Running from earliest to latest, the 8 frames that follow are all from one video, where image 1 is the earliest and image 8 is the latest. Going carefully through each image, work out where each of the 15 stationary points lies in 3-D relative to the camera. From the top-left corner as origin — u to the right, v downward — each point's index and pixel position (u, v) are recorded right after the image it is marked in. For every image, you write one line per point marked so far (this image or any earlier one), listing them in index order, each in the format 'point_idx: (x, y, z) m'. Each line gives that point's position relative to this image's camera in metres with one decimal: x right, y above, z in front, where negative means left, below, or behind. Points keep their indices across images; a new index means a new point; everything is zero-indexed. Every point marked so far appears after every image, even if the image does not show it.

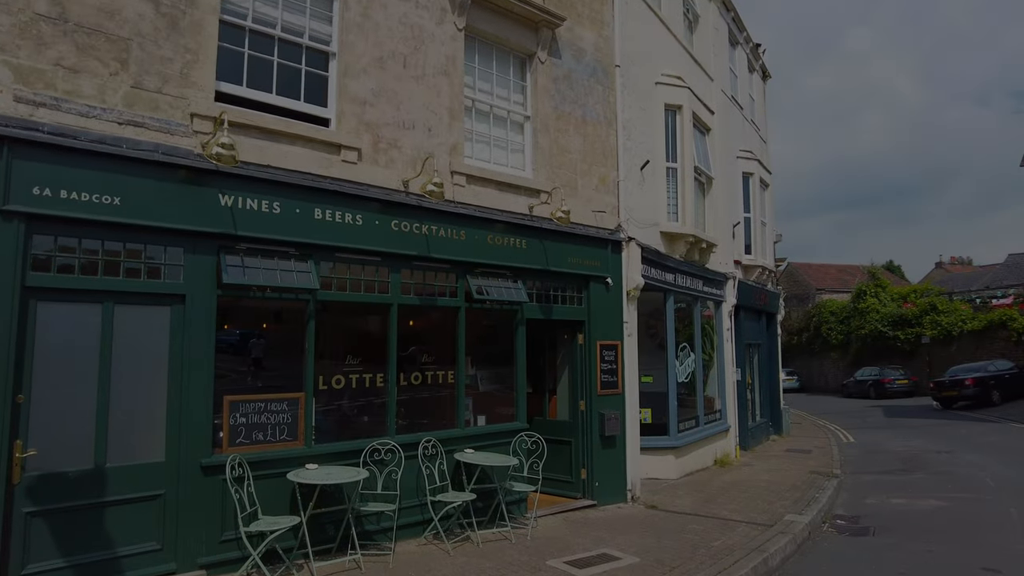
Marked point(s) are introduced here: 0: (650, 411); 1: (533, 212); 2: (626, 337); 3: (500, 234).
0: (+2.1, -1.9, +10.4) m
1: (+0.2, +0.9, +7.8) m
2: (+1.5, -0.7, +8.8) m
3: (-0.1, +0.6, +7.5) m
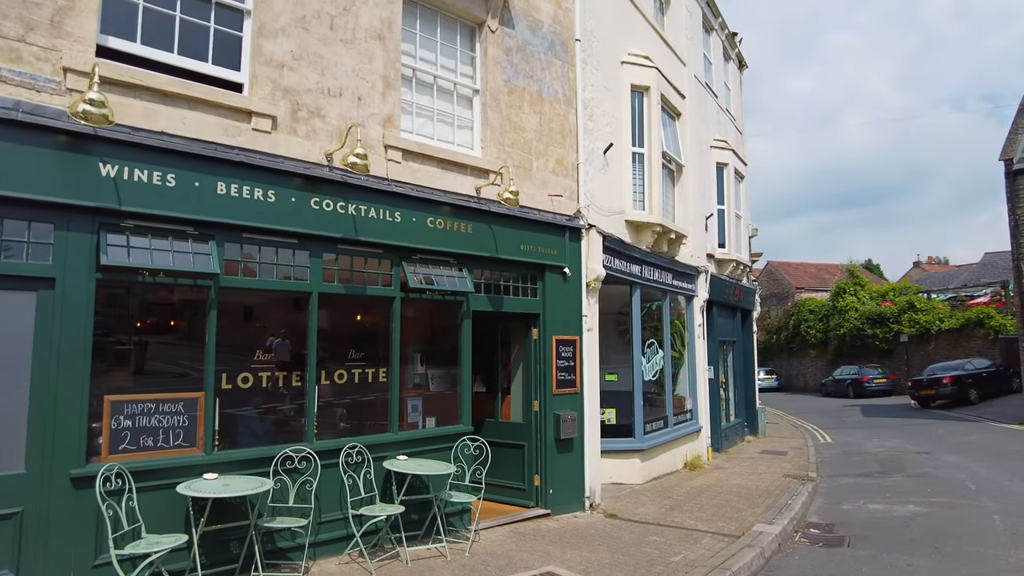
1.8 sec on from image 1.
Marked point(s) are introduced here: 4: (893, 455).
0: (+1.5, -1.8, +9.7) m
1: (-0.3, +1.0, +7.1) m
2: (+0.9, -0.5, +8.1) m
3: (-0.7, +0.7, +6.8) m
4: (+7.4, -3.2, +12.9) m
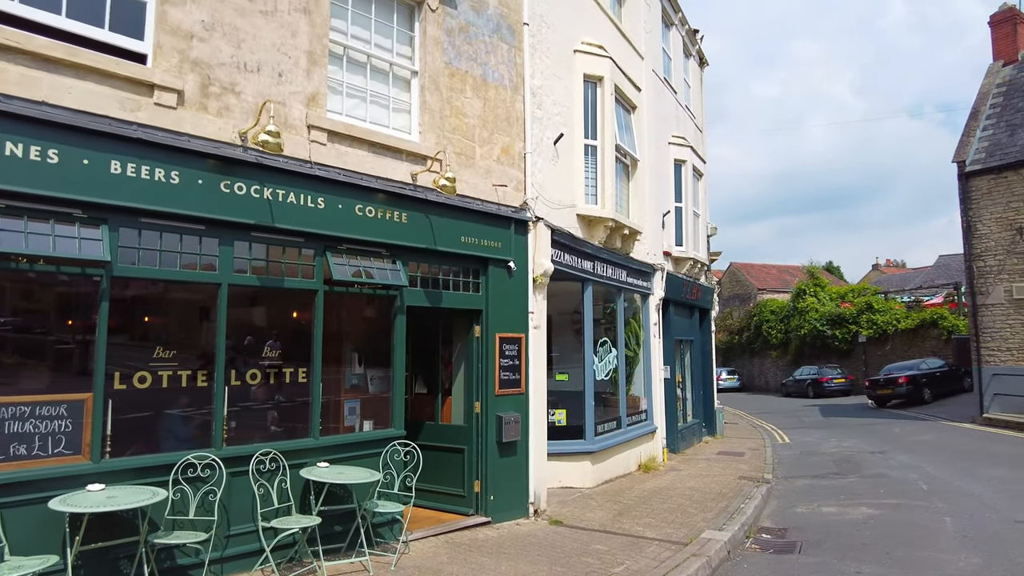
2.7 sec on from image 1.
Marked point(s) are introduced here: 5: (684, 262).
0: (+0.7, -1.7, +9.3) m
1: (-1.0, +1.1, +6.7) m
2: (+0.2, -0.5, +7.7) m
3: (-1.3, +0.8, +6.3) m
4: (+6.5, -3.2, +12.8) m
5: (+3.6, +0.5, +14.0) m
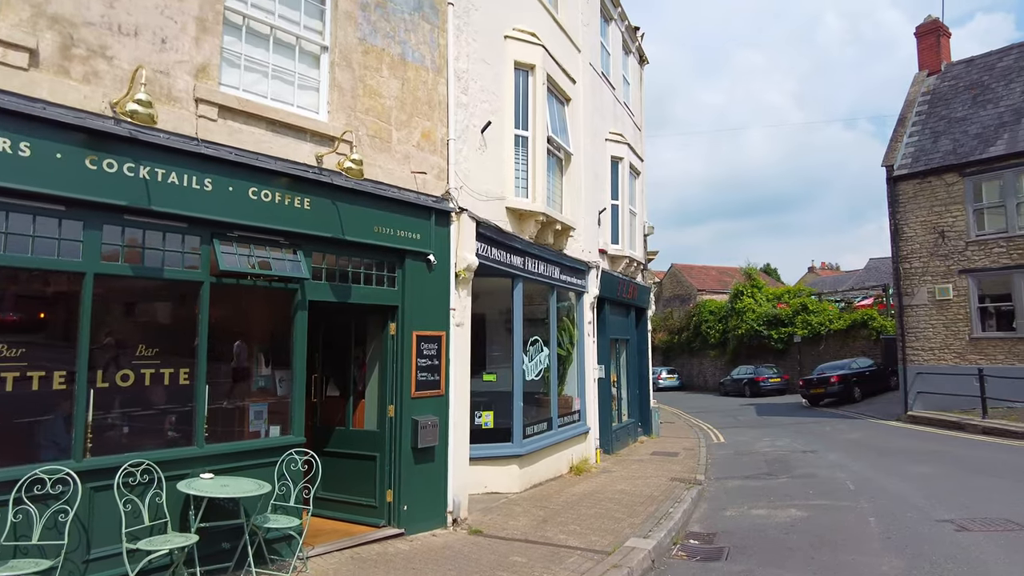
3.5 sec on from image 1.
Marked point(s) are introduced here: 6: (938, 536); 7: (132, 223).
0: (-0.3, -1.7, +8.9) m
1: (-1.7, +1.1, +6.1) m
2: (-0.6, -0.4, +7.3) m
3: (-2.1, +0.8, +5.7) m
4: (+5.2, -3.2, +12.9) m
5: (+2.2, +0.6, +13.8) m
6: (+4.2, -2.4, +6.6) m
7: (-2.8, +0.5, +4.9) m
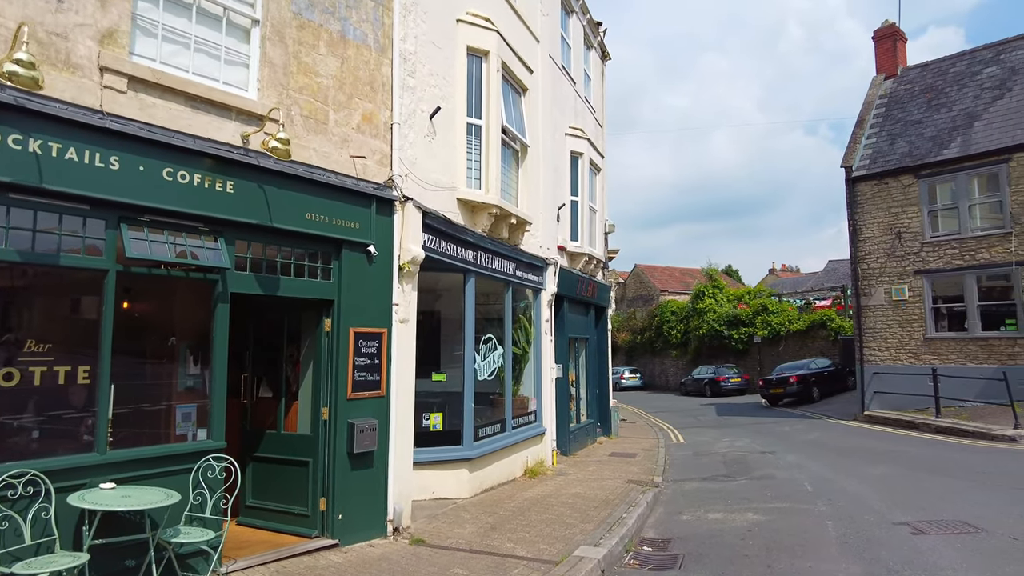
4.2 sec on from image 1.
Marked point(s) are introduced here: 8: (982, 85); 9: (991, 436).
0: (-0.9, -1.6, +8.5) m
1: (-2.2, +1.2, +5.6) m
2: (-1.2, -0.4, +6.8) m
3: (-2.5, +0.9, +5.2) m
4: (+4.3, -3.2, +12.7) m
5: (+1.3, +0.6, +13.5) m
6: (+3.6, -2.4, +6.4) m
7: (-3.2, +0.6, +4.4) m
8: (+12.9, +5.6, +18.5) m
9: (+9.3, -2.9, +13.0) m
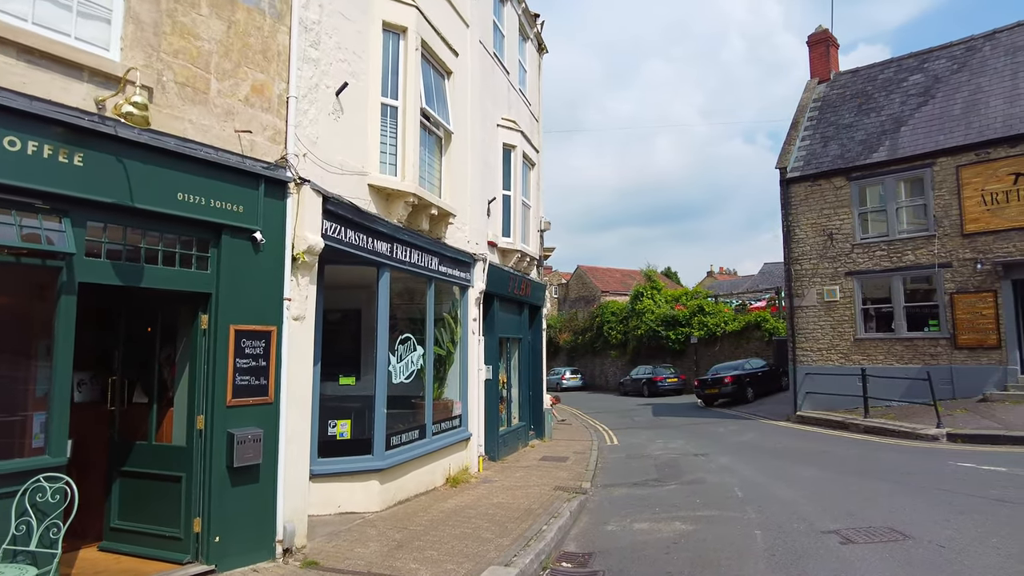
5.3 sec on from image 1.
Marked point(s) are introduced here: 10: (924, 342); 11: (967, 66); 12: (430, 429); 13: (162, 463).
0: (-1.9, -1.6, +7.8) m
1: (-3.0, +1.3, +4.8) m
2: (-2.0, -0.3, +6.1) m
3: (-3.2, +1.0, +4.4) m
4: (+3.0, -3.1, +12.4) m
5: (0.0, +0.7, +12.9) m
6: (+2.8, -2.4, +6.0) m
7: (-3.9, +0.6, +3.5) m
8: (+11.2, +5.5, +18.9) m
9: (+7.9, -2.9, +13.1) m
10: (+10.4, -1.4, +17.0) m
11: (+12.3, +6.0, +18.1) m
12: (-1.1, -1.9, +9.2) m
13: (-2.9, -1.5, +5.6) m
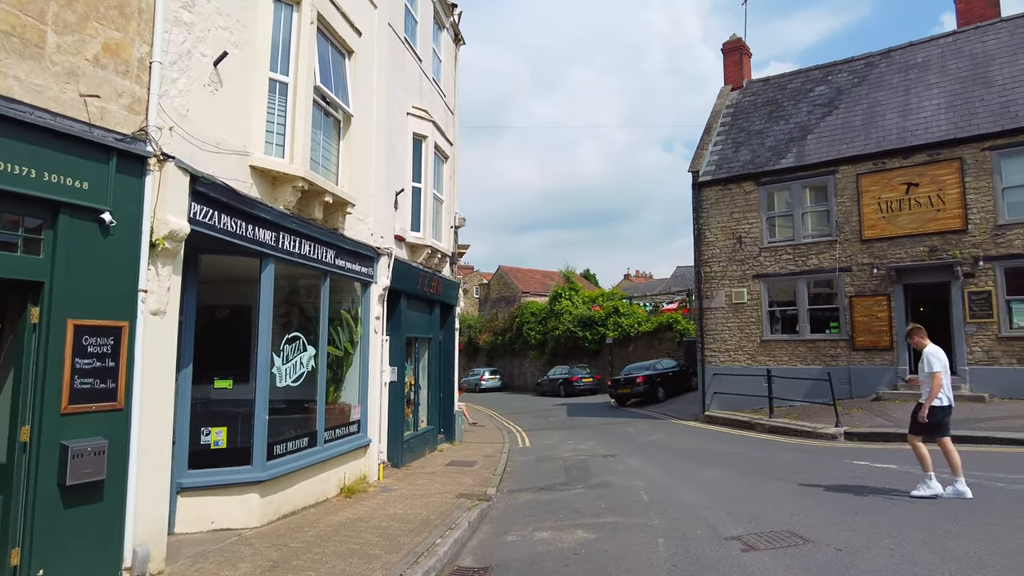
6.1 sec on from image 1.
0: (-3.0, -1.5, +7.0) m
1: (-3.7, +1.4, +4.0) m
2: (-2.9, -0.2, +5.3) m
3: (-3.9, +1.1, +3.5) m
4: (+1.3, -3.1, +12.2) m
5: (-1.7, +0.7, +12.4) m
6: (+1.9, -2.4, +5.8) m
7: (-4.4, +0.8, +2.6) m
8: (+8.8, +5.4, +19.5) m
9: (+6.1, -2.9, +13.4) m
10: (+8.2, -1.4, +17.6) m
11: (+10.0, +5.9, +18.9) m
12: (-2.4, -1.9, +8.5) m
13: (-3.8, -1.4, +4.8) m
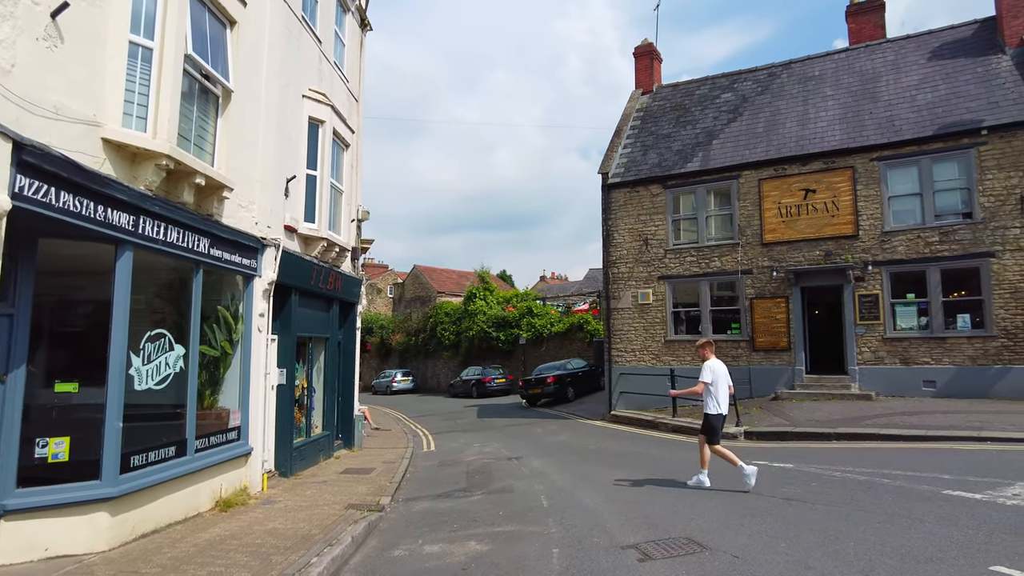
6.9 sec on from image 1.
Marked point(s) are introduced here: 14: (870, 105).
0: (-4.1, -1.4, +6.1) m
1: (-4.3, +1.5, +3.0) m
2: (-3.8, -0.1, +4.5) m
3: (-4.5, +1.2, +2.5) m
4: (-0.5, -3.1, +11.7) m
5: (-3.4, +0.8, +11.6) m
6: (+0.9, -2.3, +5.5) m
7: (-4.9, +0.9, +1.5) m
8: (+6.2, +5.4, +20.0) m
9: (+4.2, -2.9, +13.6) m
10: (+5.8, -1.5, +17.9) m
11: (+7.5, +5.8, +19.5) m
12: (-3.7, -1.8, +7.7) m
13: (-4.5, -1.3, +3.8) m
14: (+9.2, +4.7, +17.2) m
